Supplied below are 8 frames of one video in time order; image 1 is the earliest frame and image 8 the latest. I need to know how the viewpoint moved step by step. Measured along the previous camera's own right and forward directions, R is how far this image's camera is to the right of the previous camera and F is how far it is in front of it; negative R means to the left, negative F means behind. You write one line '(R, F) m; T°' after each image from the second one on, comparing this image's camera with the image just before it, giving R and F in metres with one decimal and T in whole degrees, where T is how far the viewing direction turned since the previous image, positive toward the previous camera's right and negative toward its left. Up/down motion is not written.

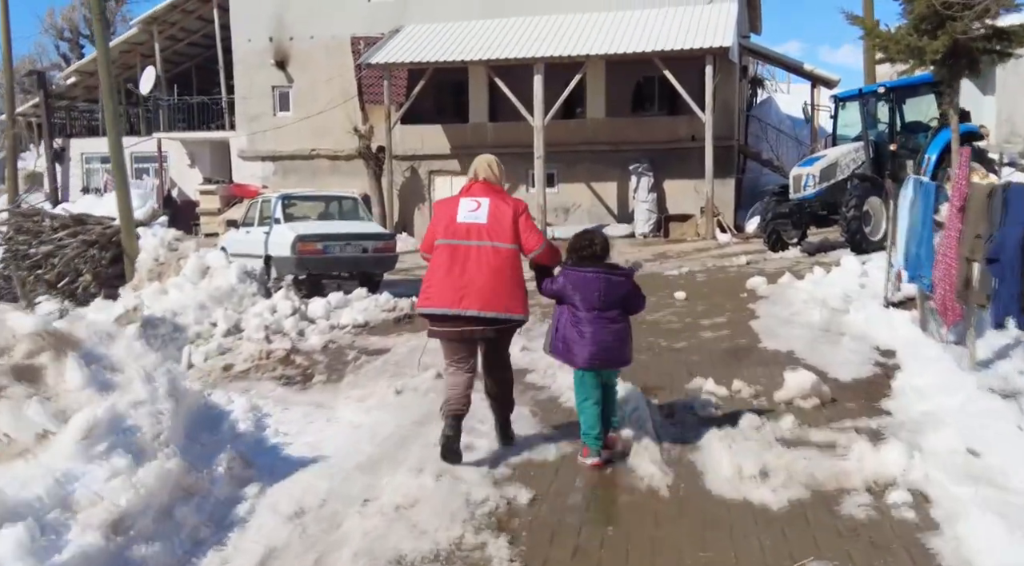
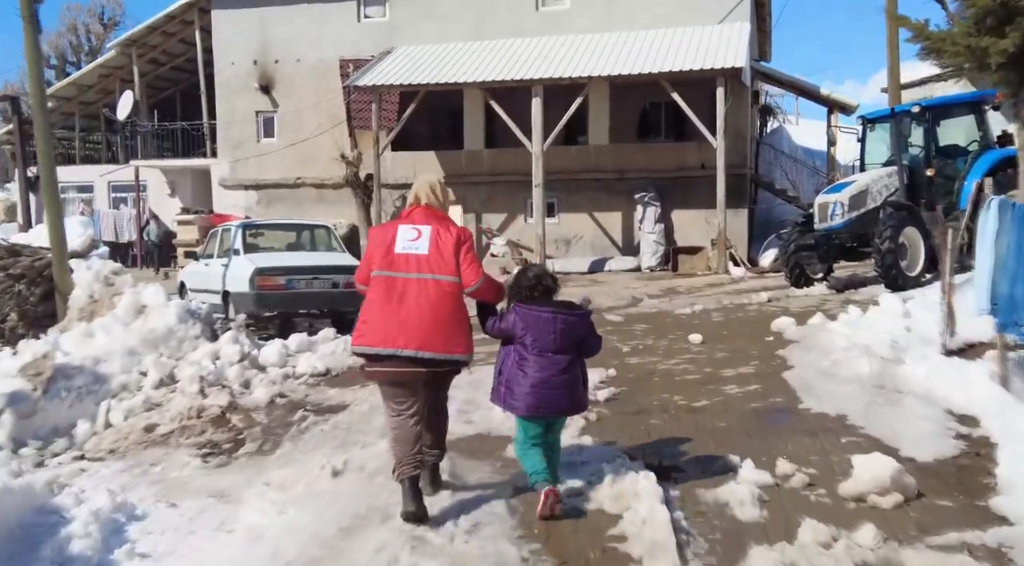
(+0.1, +1.4) m; 0°
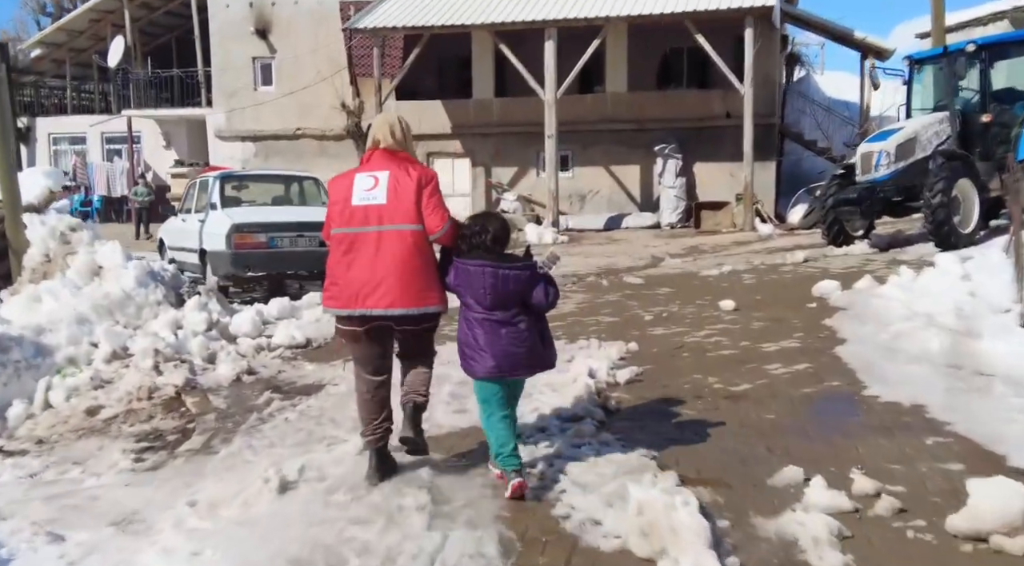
(+0.1, +1.1) m; -1°
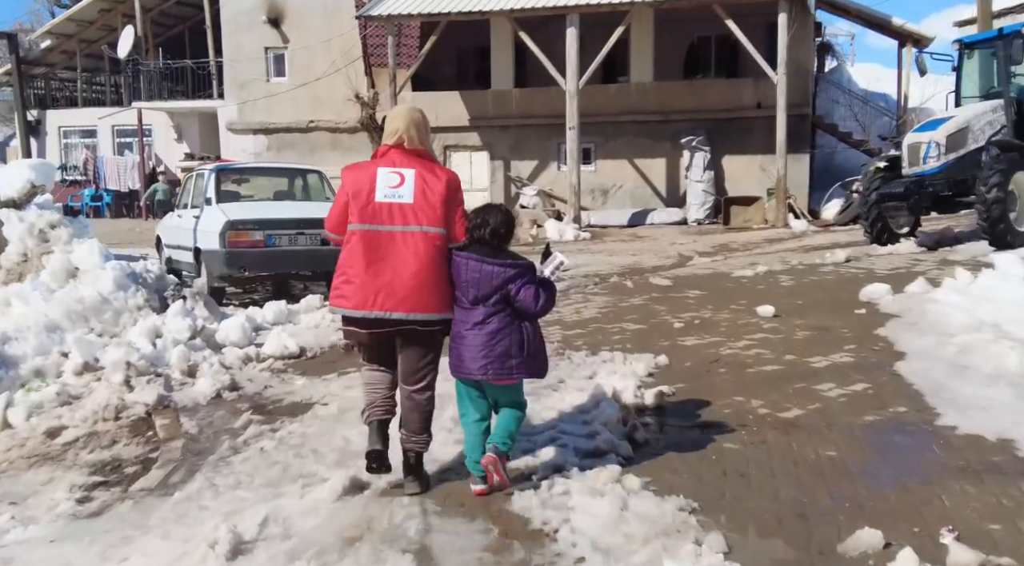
(0.0, +0.7) m; -1°
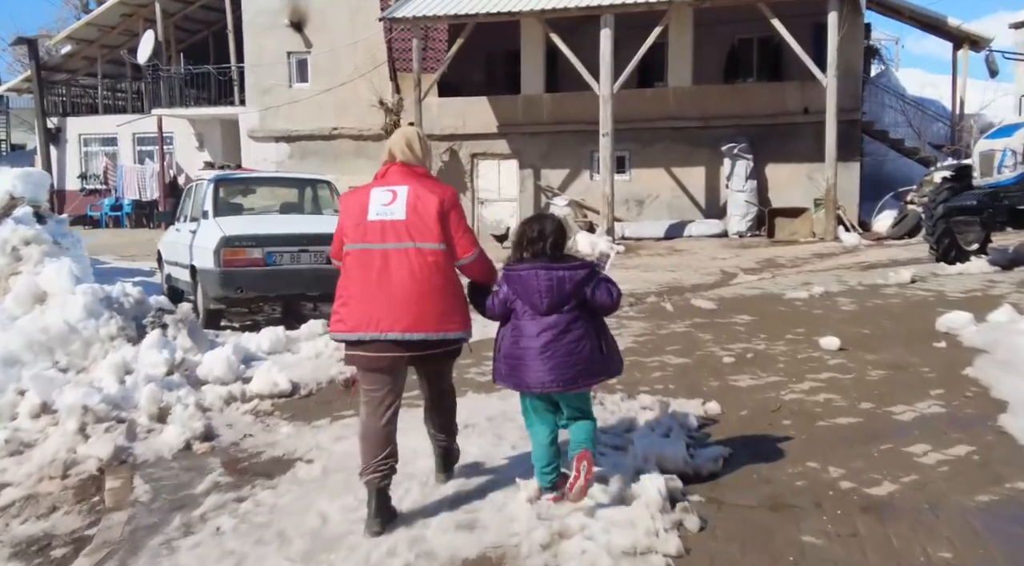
(+0.1, +0.9) m; -2°
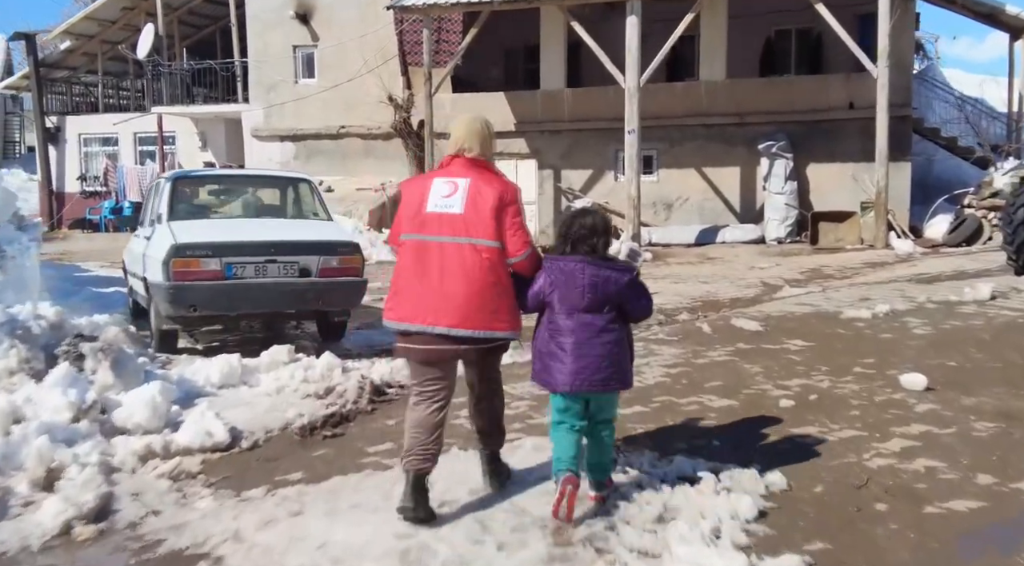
(+0.1, +1.2) m; -2°
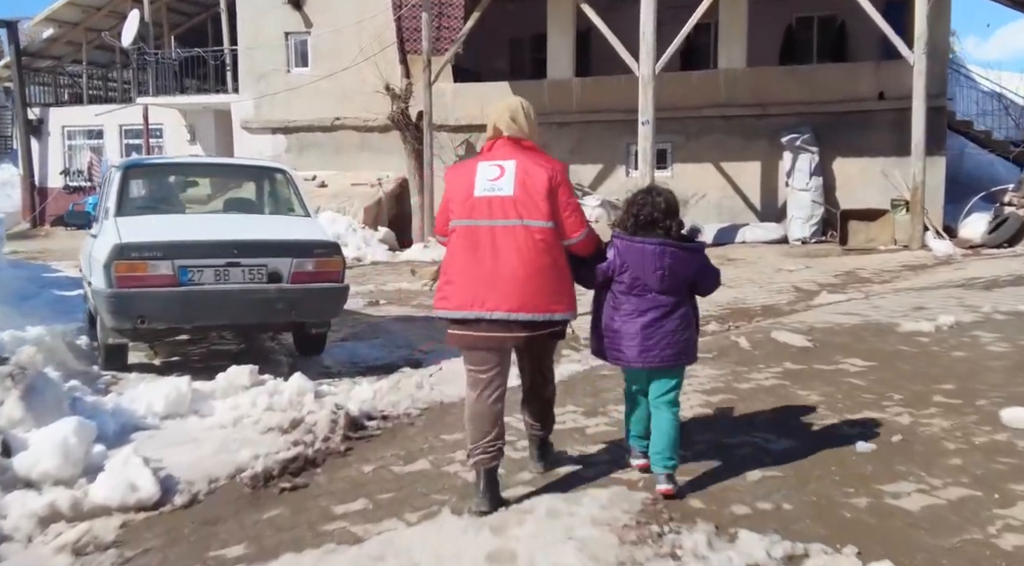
(0.0, +1.0) m; 0°
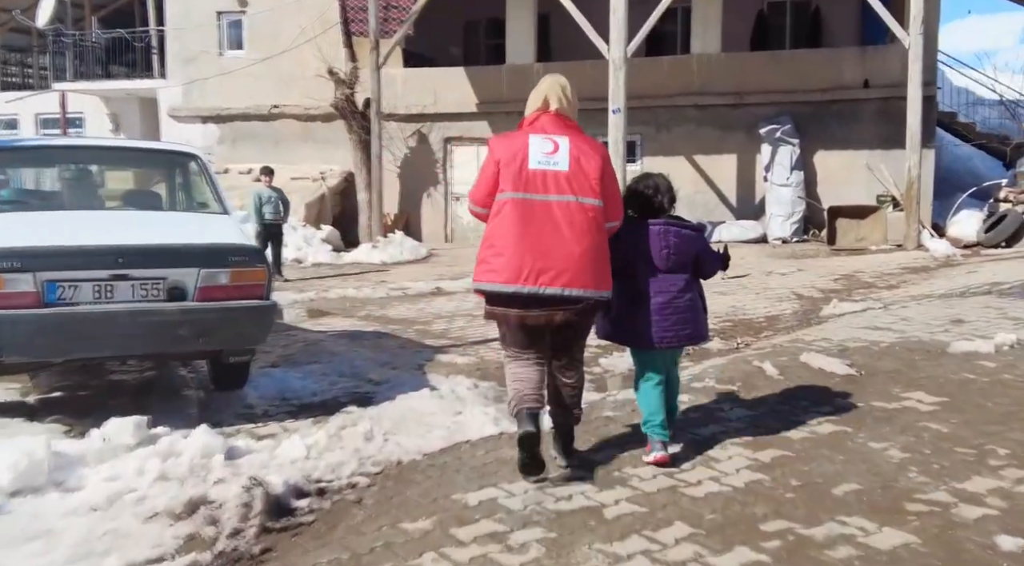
(-0.1, +1.2) m; +3°
